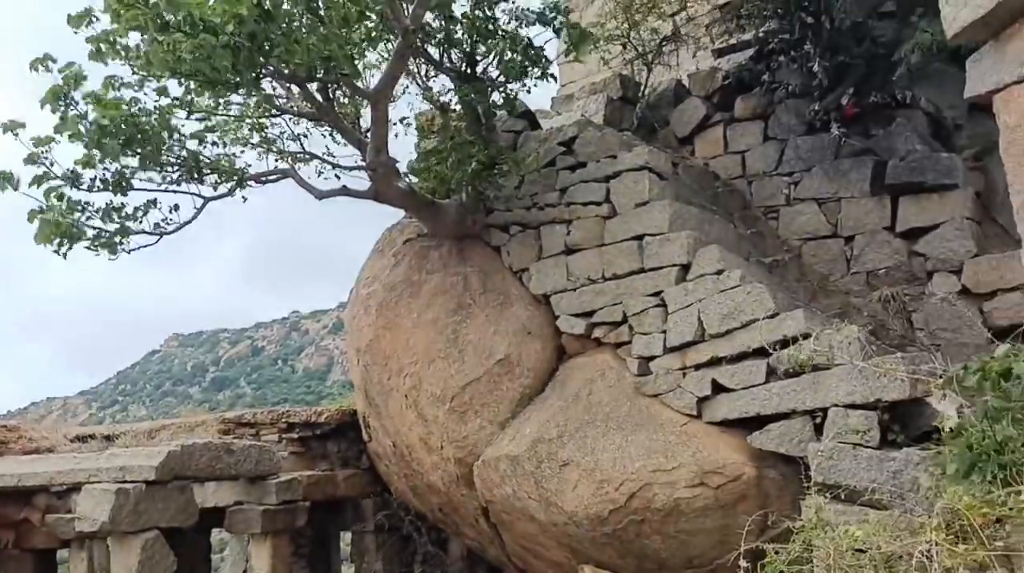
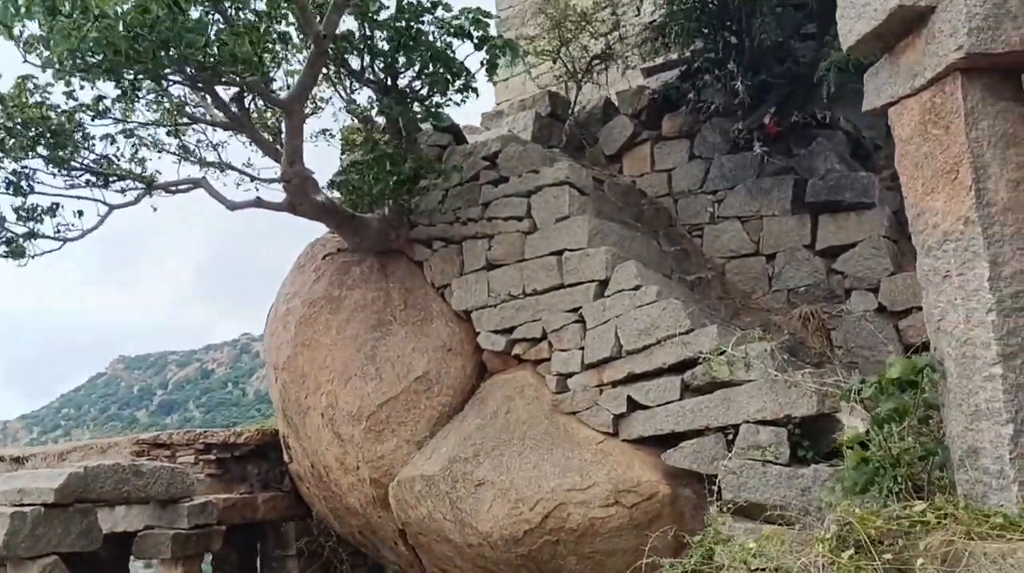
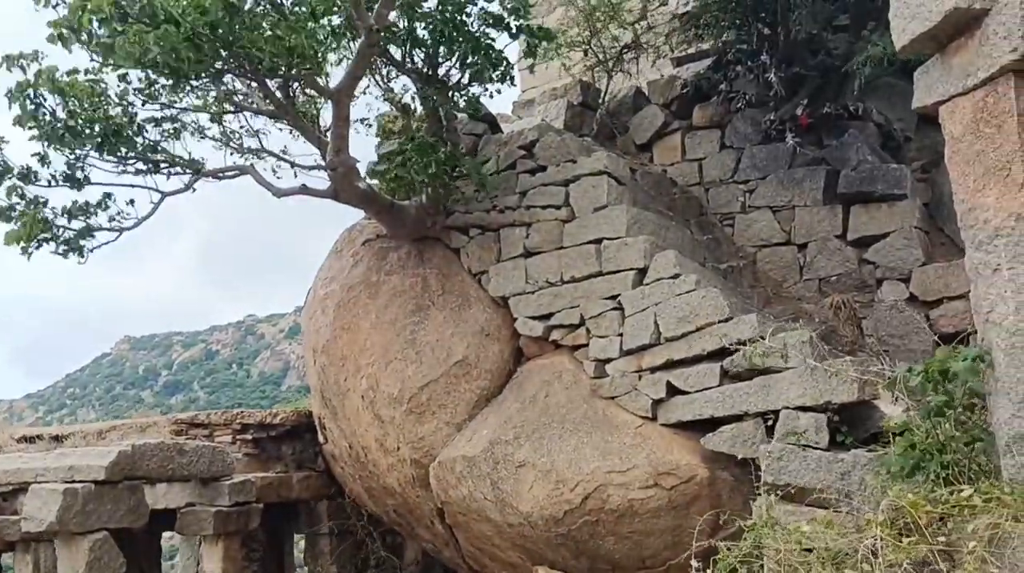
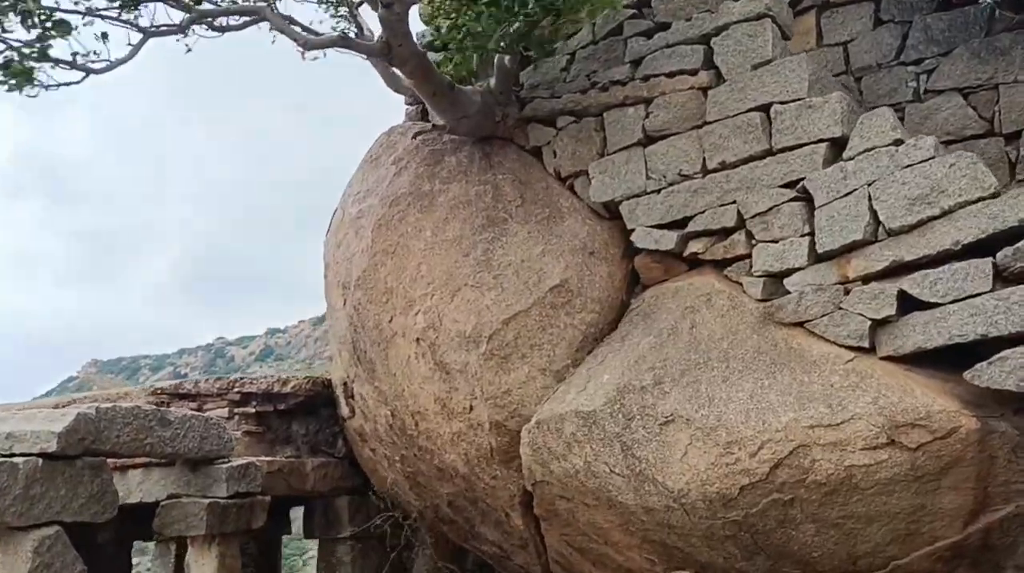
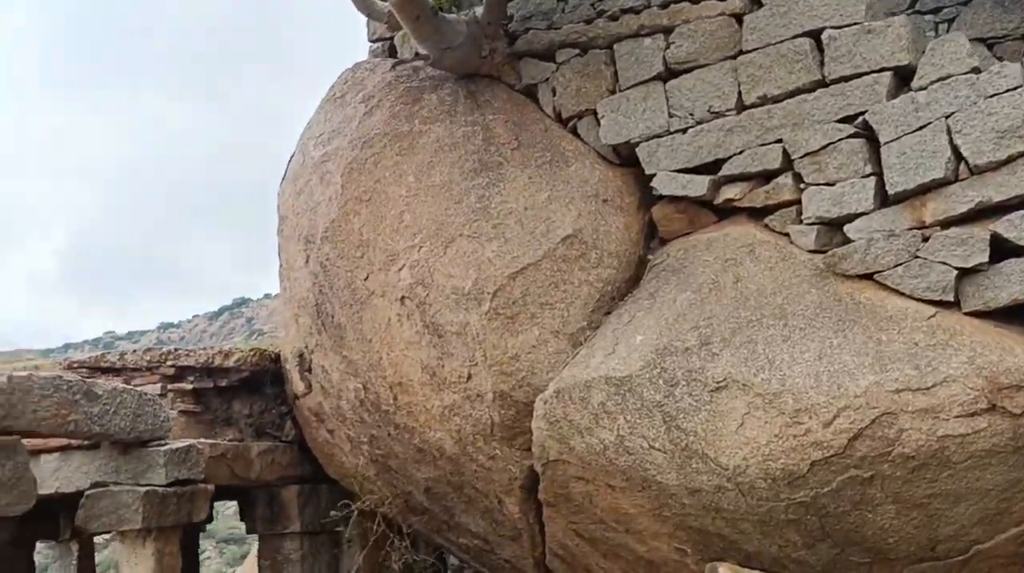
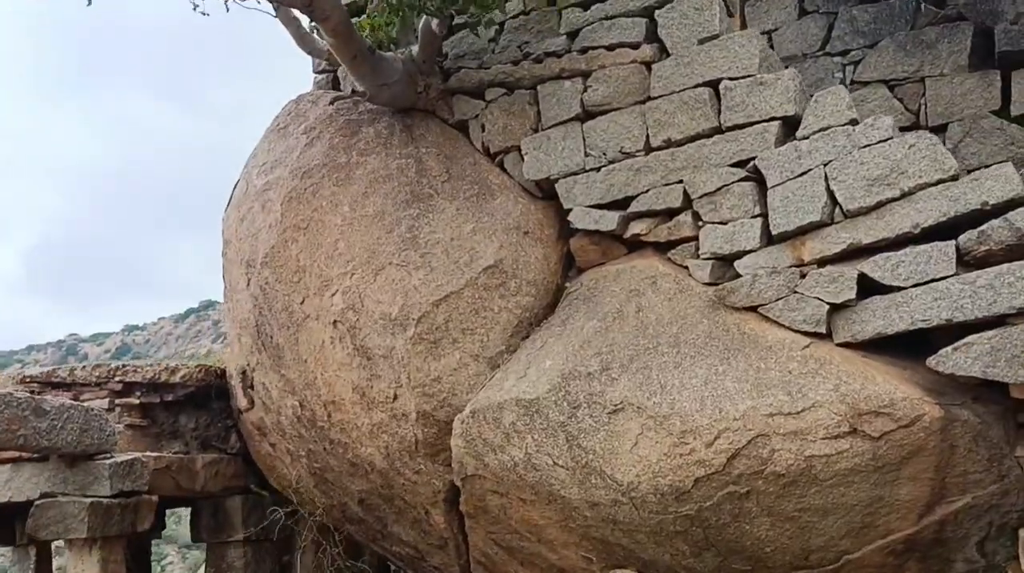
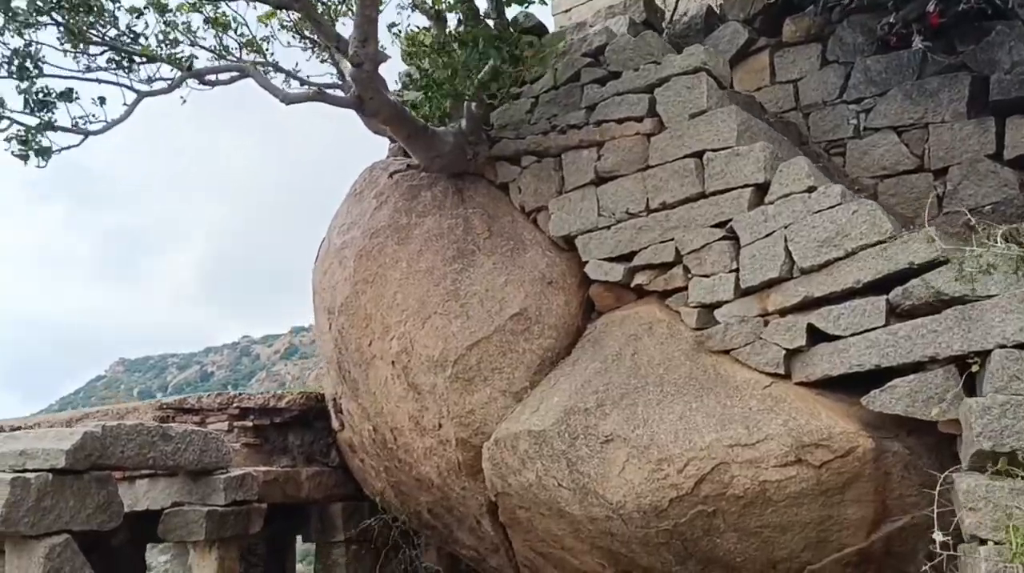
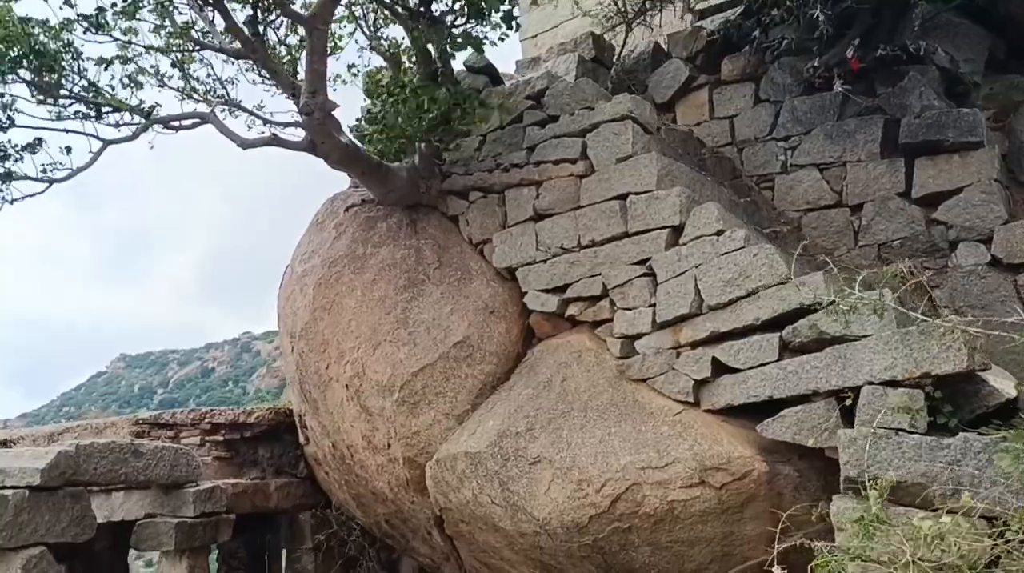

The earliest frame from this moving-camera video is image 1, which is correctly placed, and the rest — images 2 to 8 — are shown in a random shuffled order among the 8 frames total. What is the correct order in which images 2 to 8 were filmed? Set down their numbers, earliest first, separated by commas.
3, 2, 8, 7, 4, 6, 5
